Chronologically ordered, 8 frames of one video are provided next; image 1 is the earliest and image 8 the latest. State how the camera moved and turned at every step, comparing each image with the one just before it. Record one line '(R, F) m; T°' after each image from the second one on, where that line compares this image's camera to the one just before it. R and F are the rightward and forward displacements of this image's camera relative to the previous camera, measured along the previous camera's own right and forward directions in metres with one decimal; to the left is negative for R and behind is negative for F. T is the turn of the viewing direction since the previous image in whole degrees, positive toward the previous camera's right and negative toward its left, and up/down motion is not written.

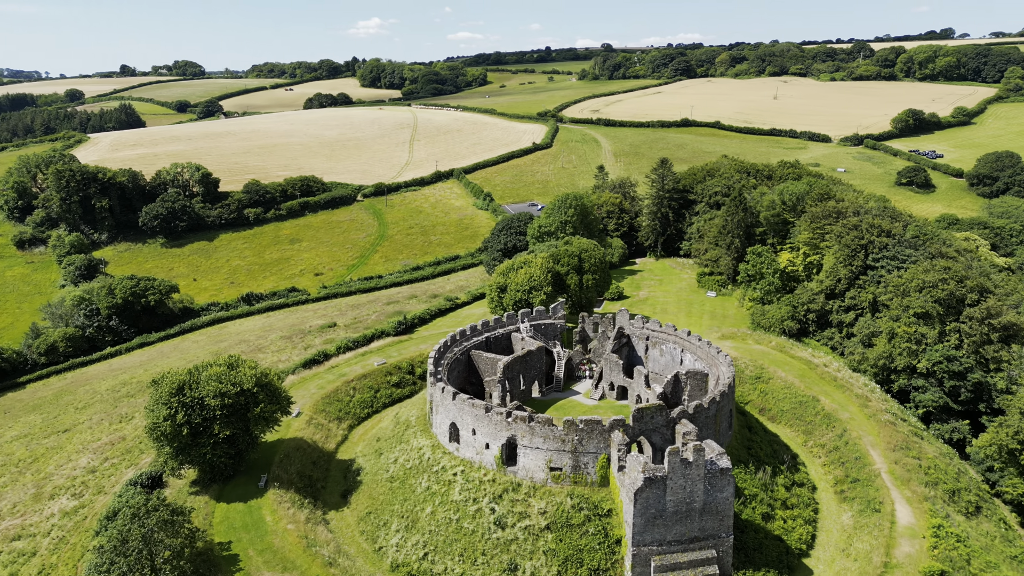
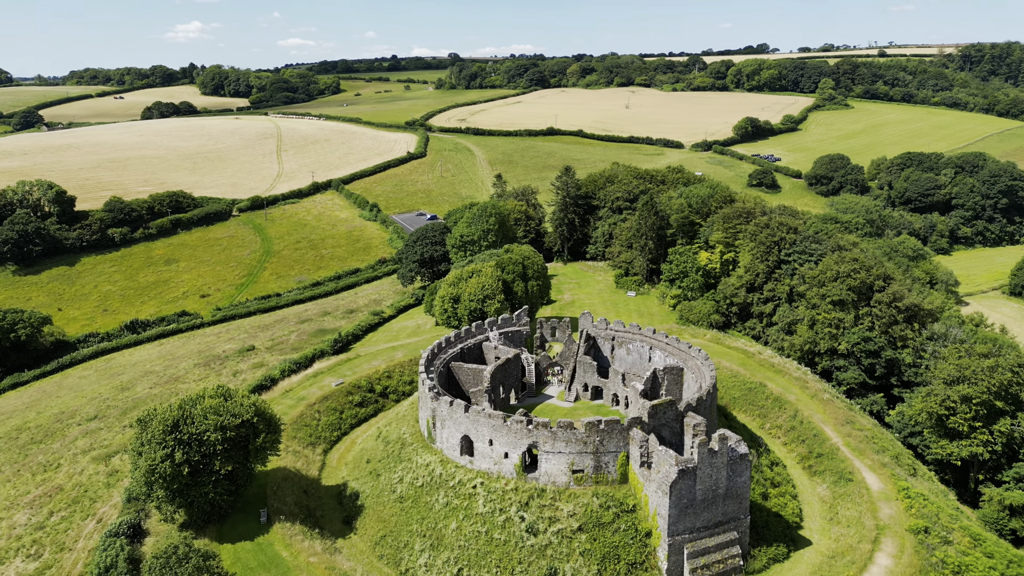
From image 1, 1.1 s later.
(-5.6, +0.3) m; +11°
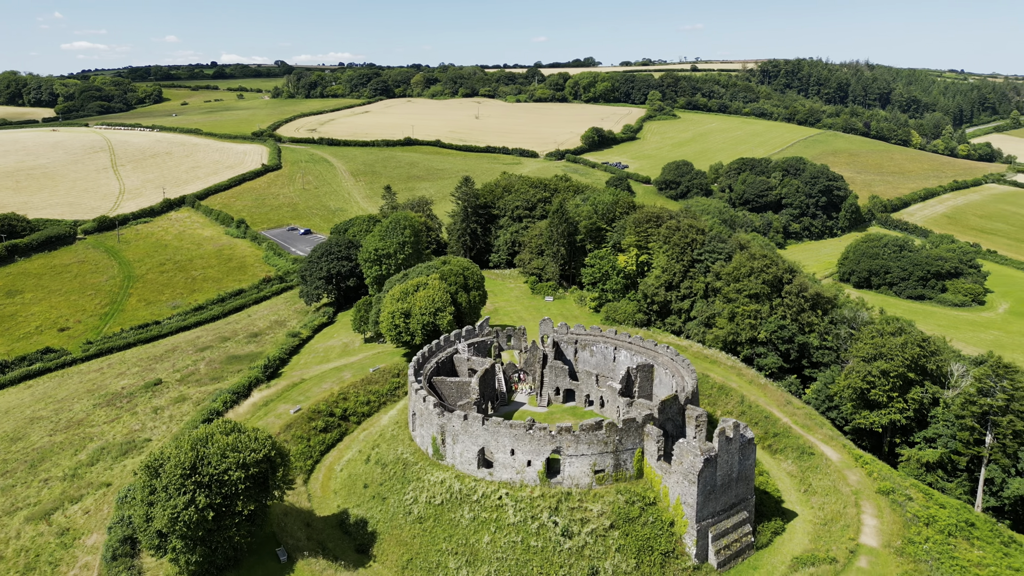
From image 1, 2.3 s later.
(-6.3, +0.4) m; +13°
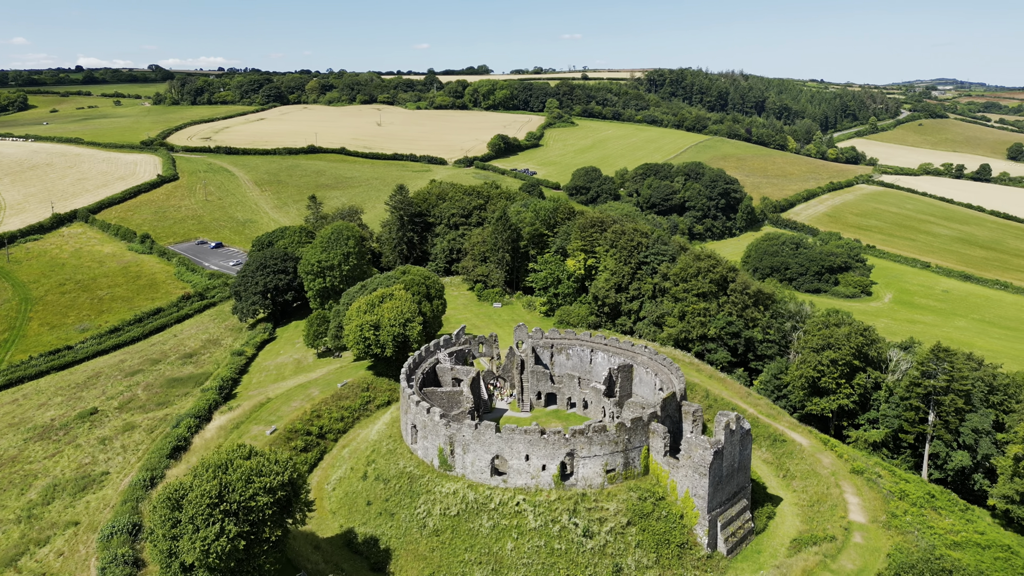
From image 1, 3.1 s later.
(-4.2, +0.1) m; +8°
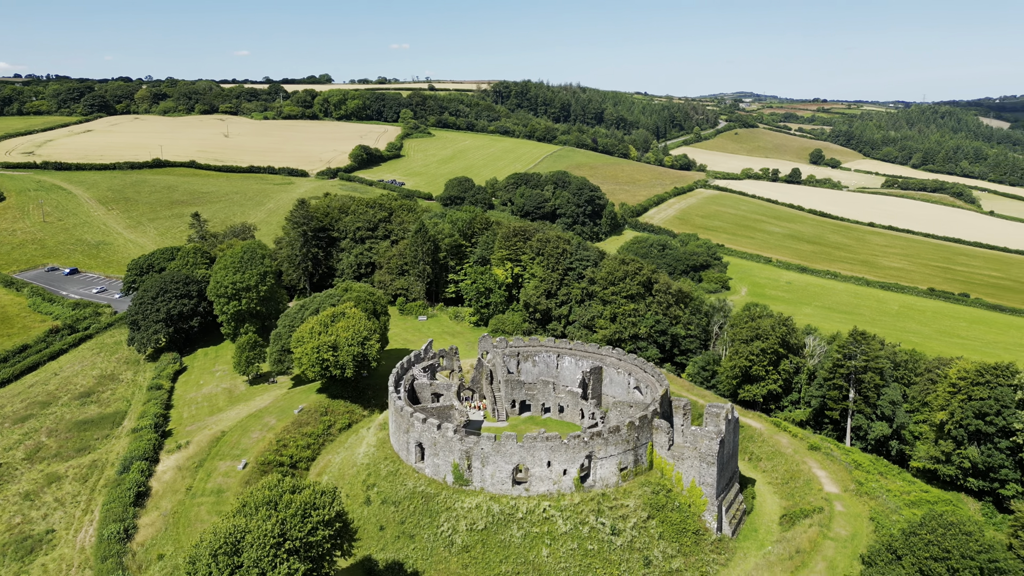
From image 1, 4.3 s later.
(-6.2, +0.3) m; +12°
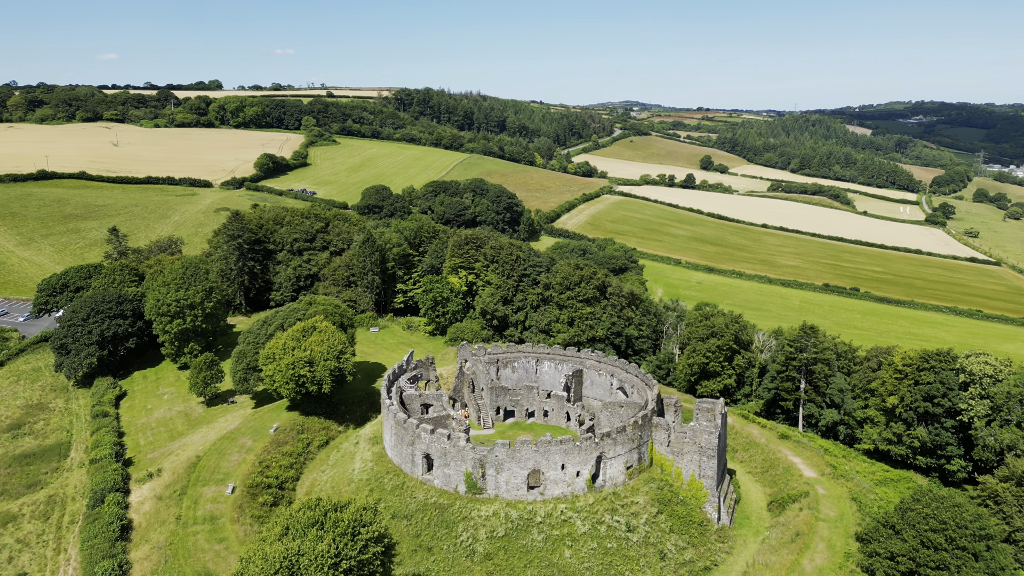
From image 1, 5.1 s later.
(-4.1, 0.0) m; +8°
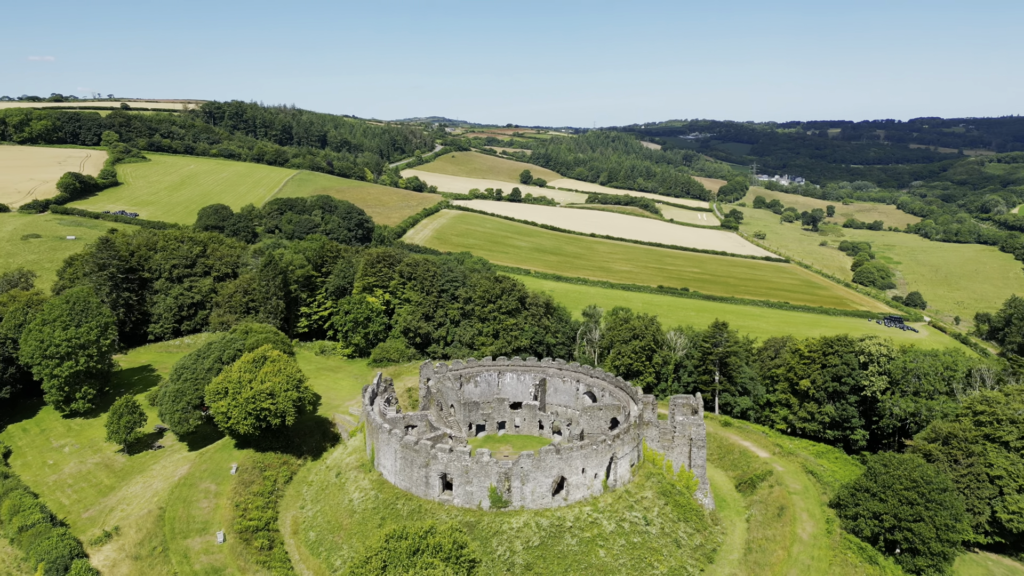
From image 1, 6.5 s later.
(-7.5, +0.3) m; +14°
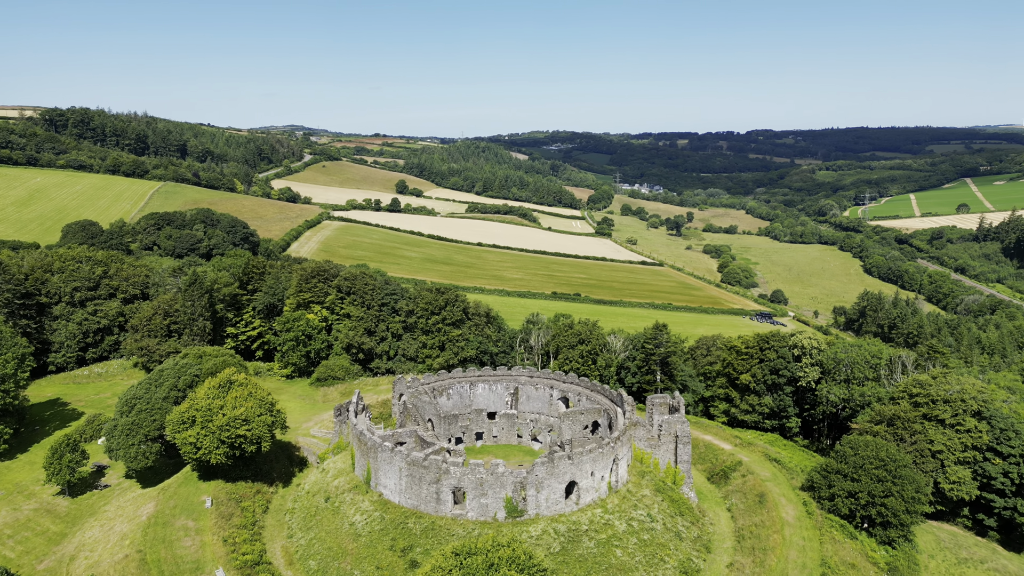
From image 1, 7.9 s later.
(-5.3, +0.2) m; +10°
